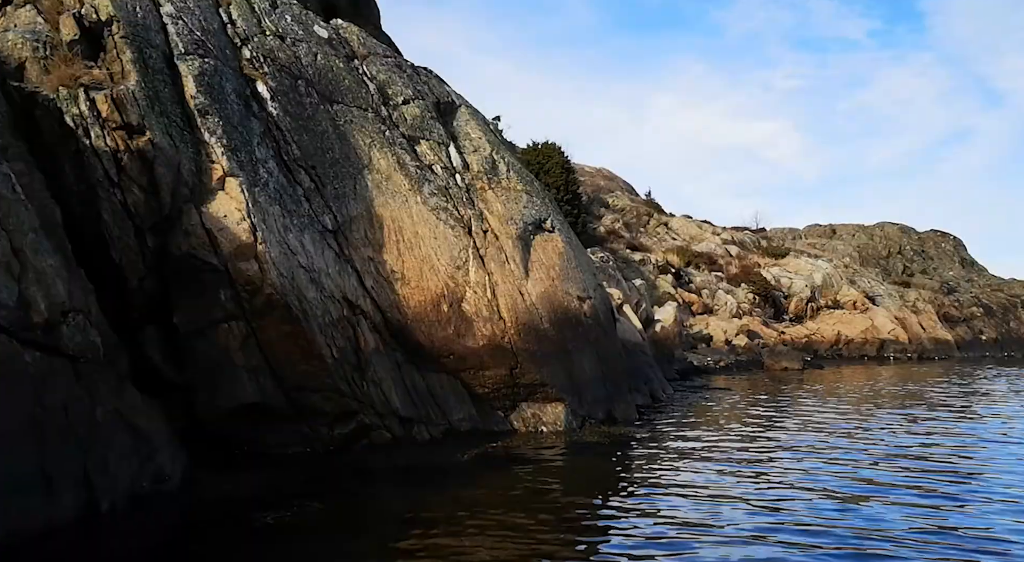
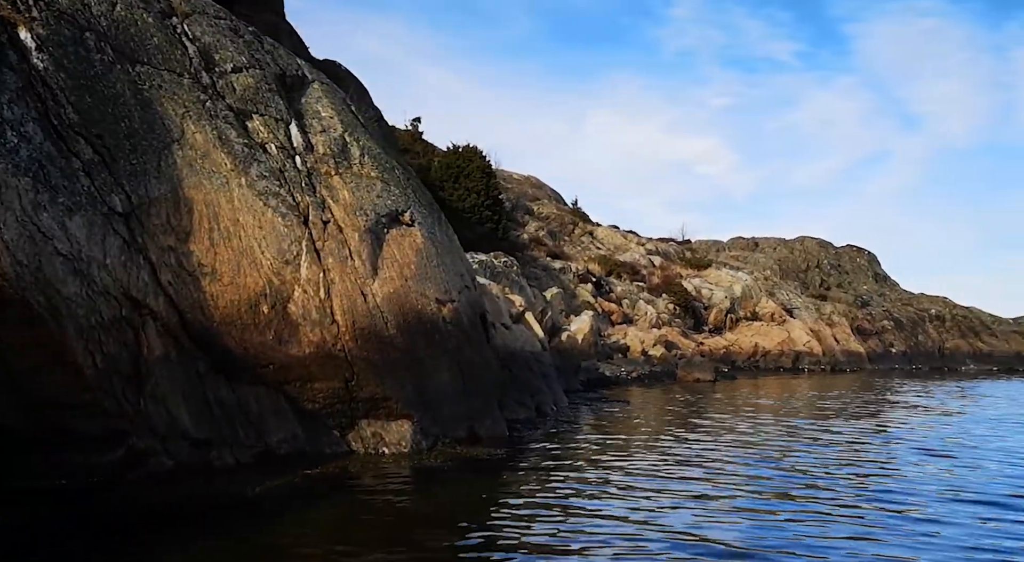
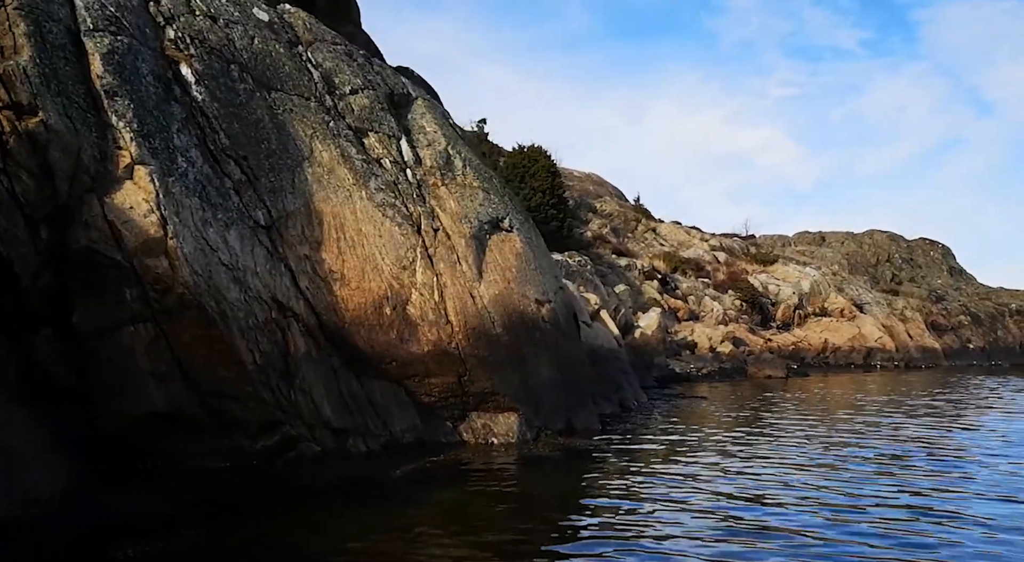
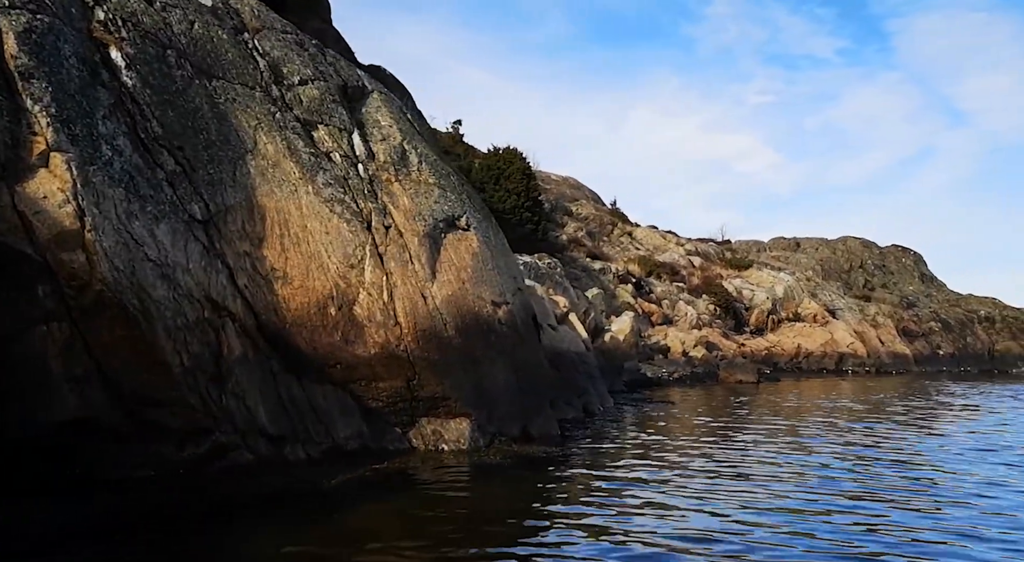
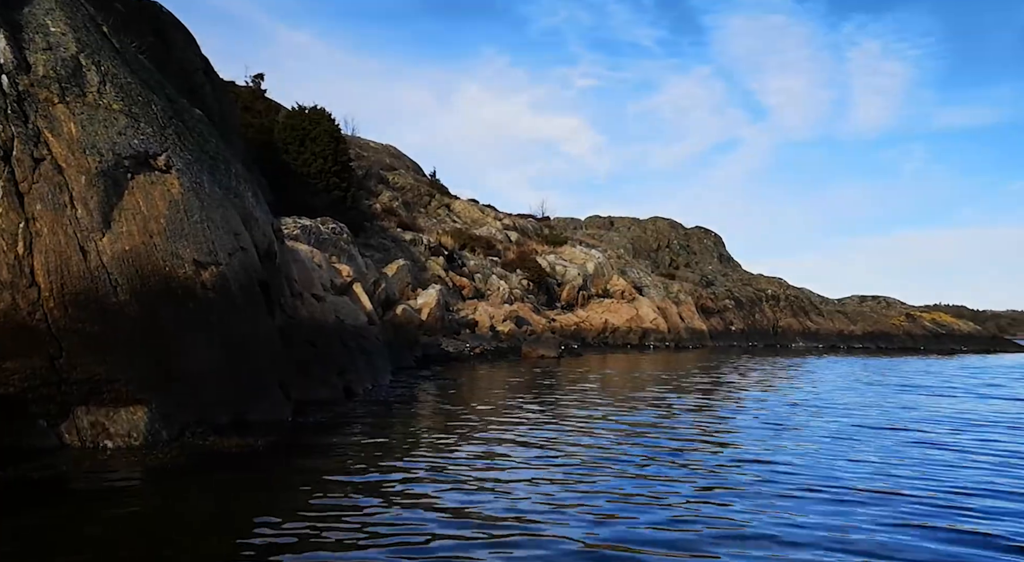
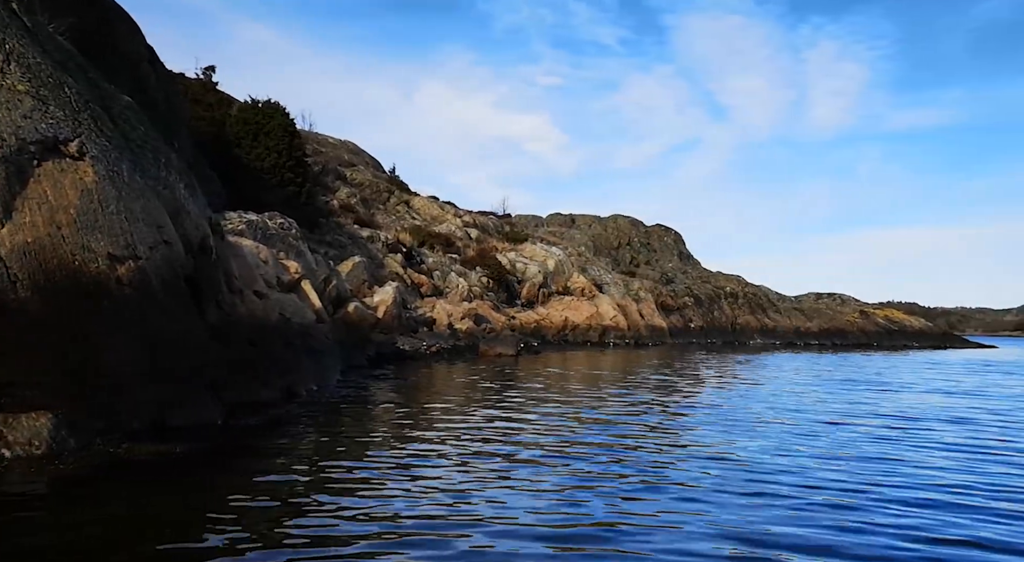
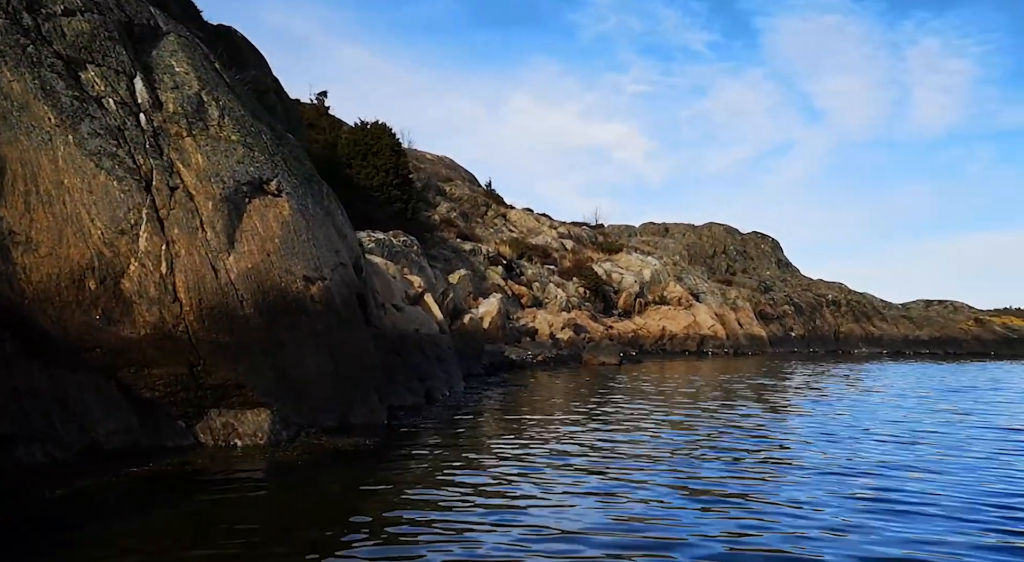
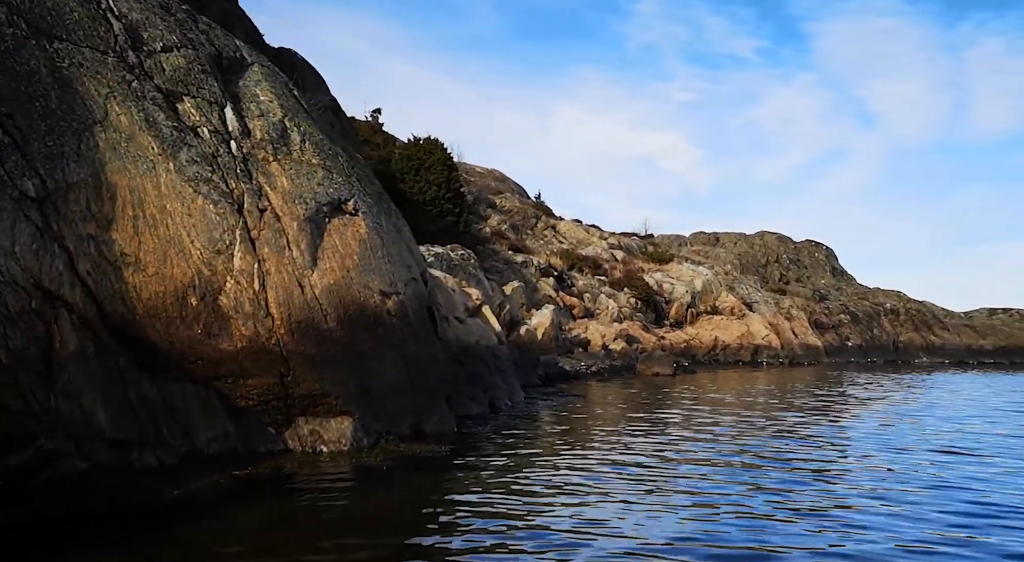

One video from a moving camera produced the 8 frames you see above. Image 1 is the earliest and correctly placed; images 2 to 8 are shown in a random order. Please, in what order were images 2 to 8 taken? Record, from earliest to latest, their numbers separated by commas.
3, 4, 2, 8, 7, 5, 6
